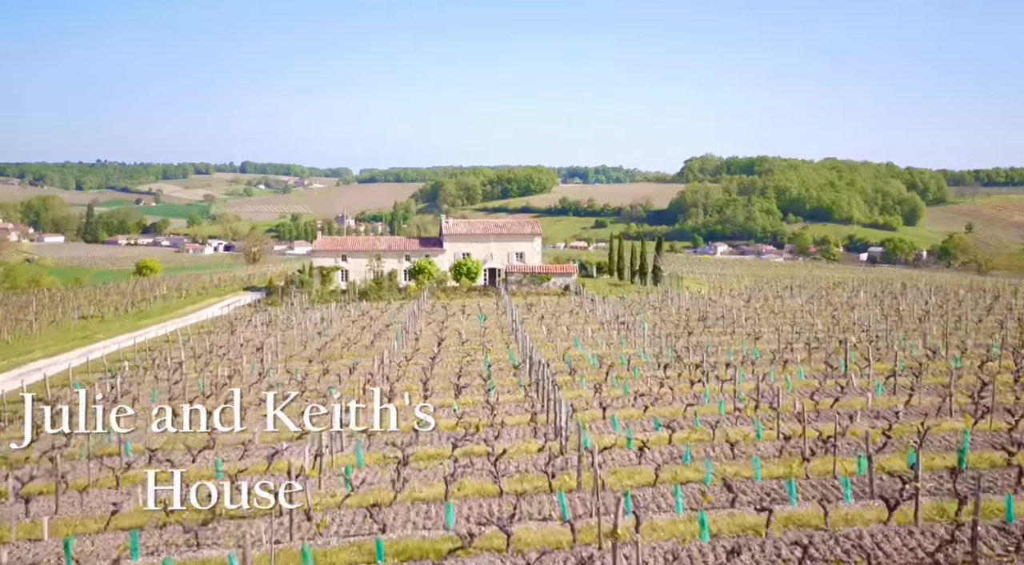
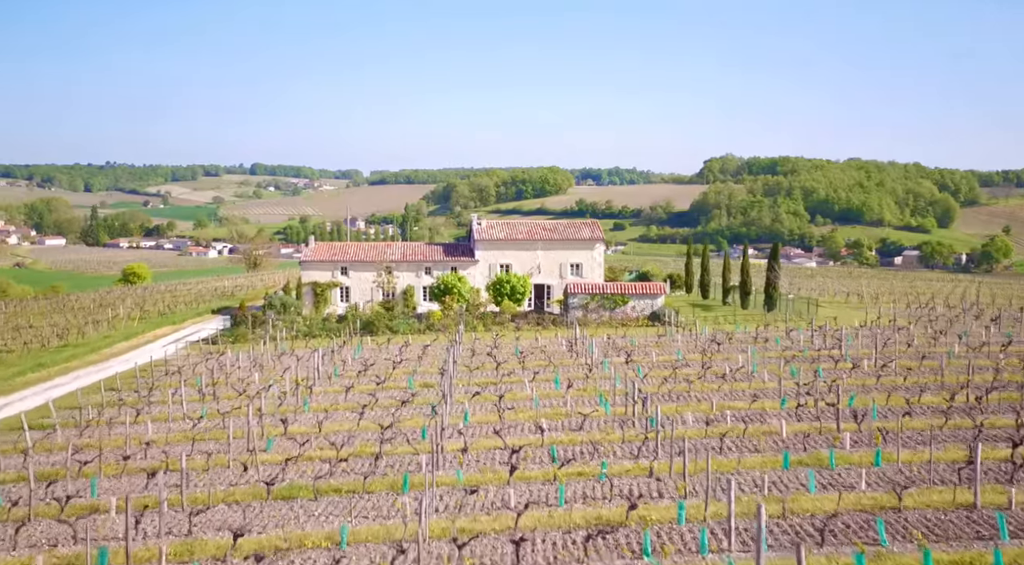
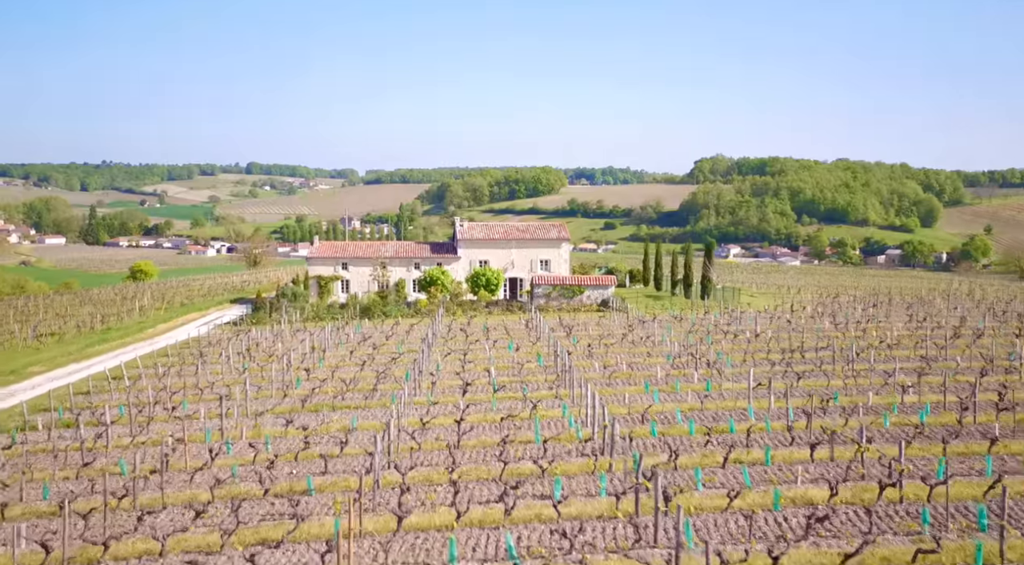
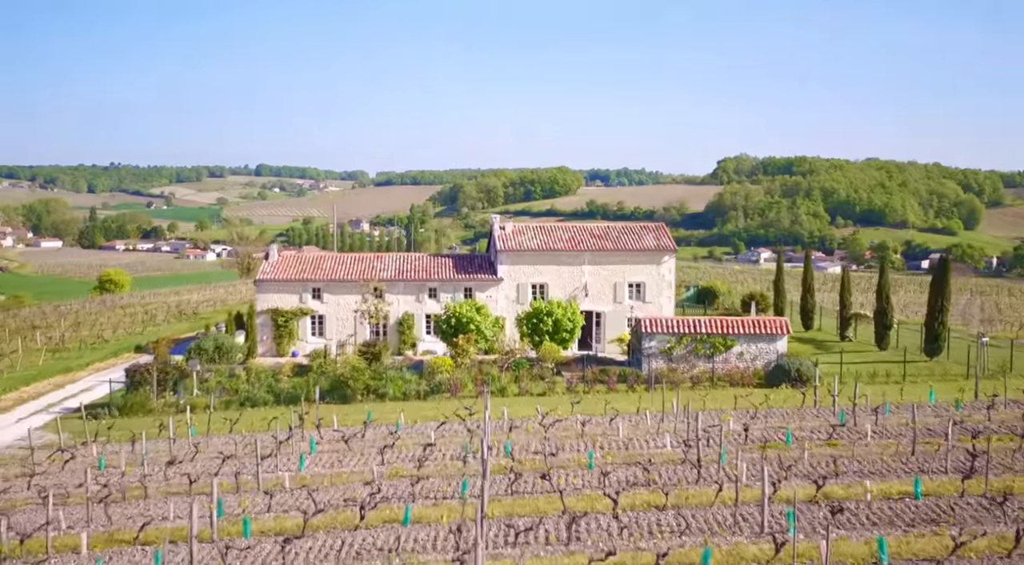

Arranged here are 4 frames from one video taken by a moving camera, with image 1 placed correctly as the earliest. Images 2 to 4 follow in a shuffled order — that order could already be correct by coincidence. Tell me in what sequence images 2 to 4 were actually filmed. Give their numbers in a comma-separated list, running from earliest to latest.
3, 2, 4
